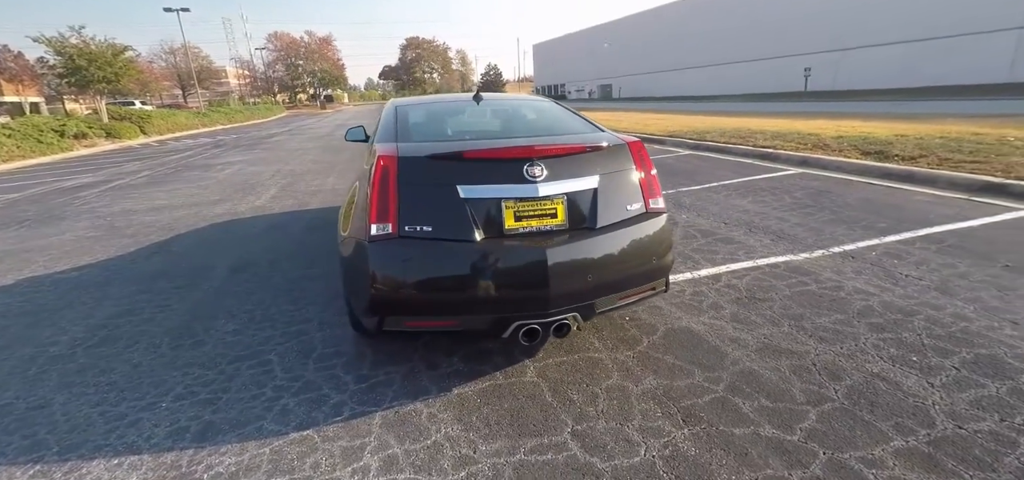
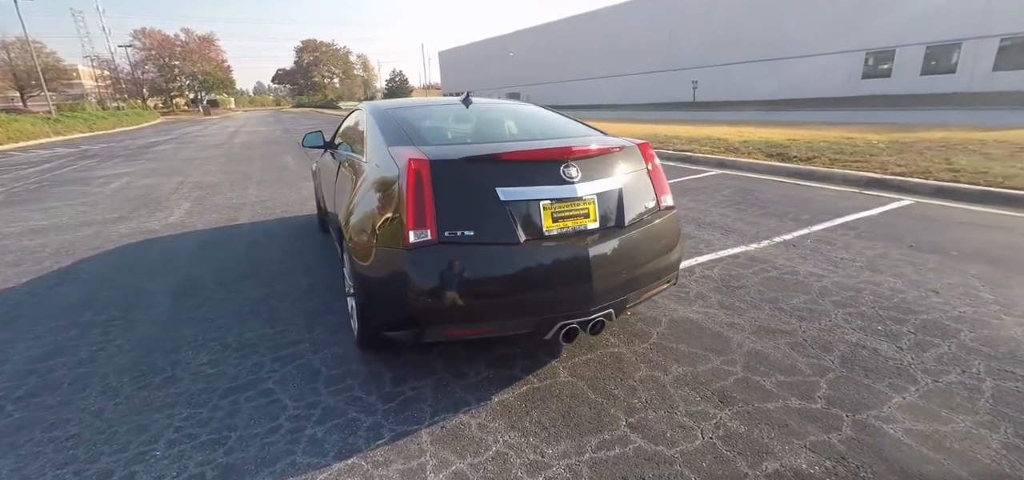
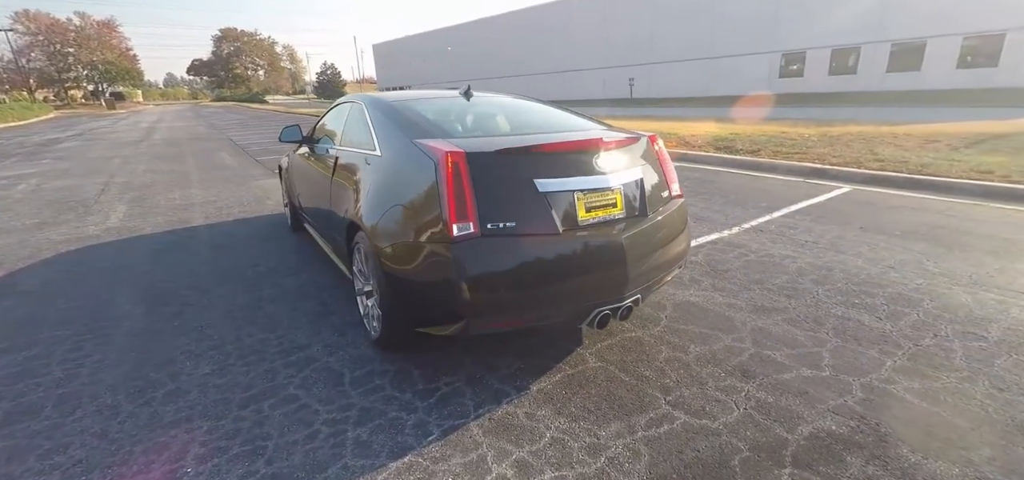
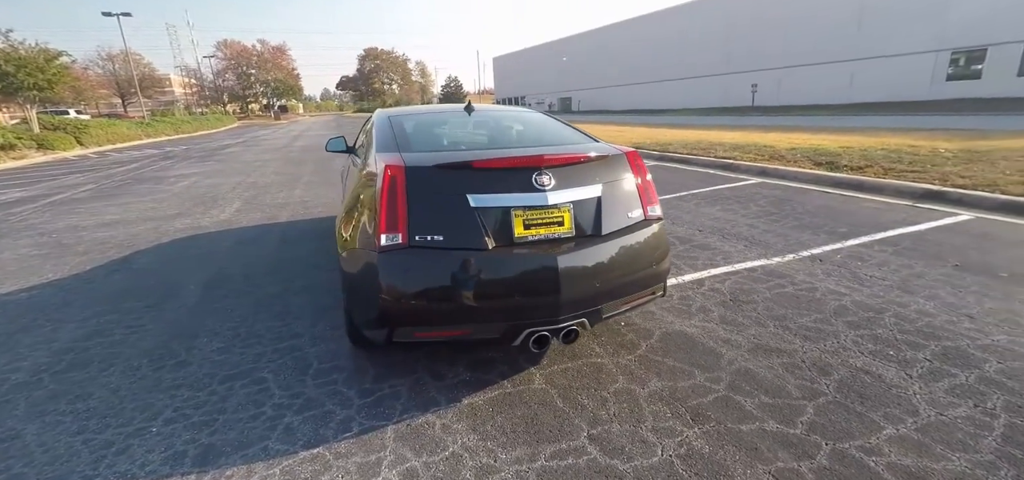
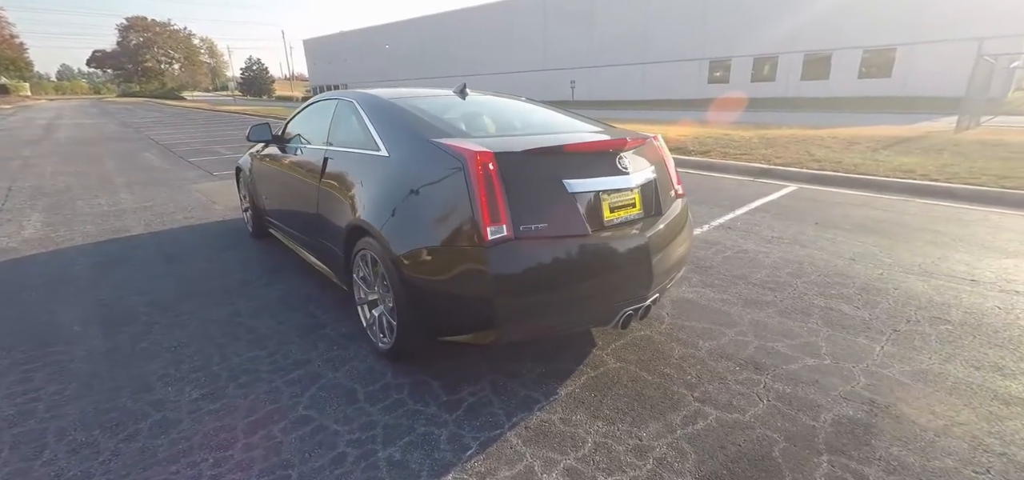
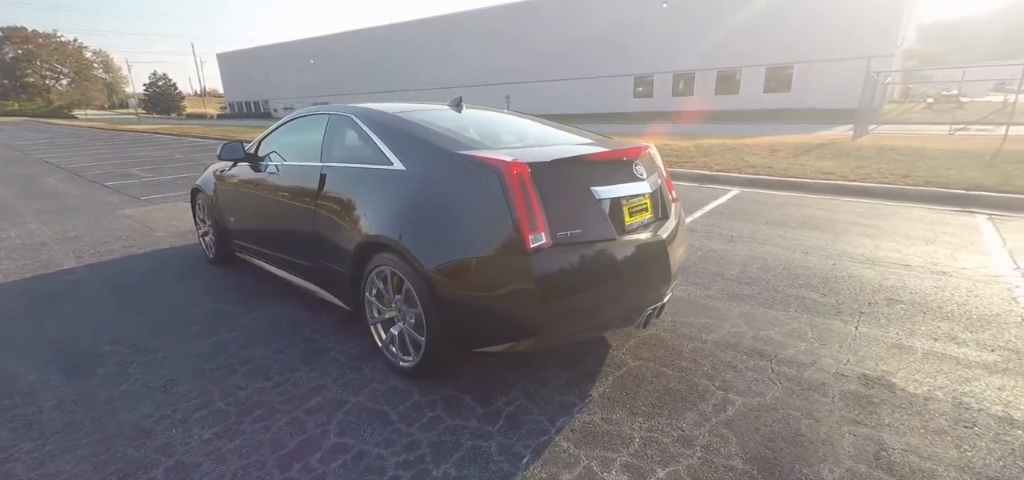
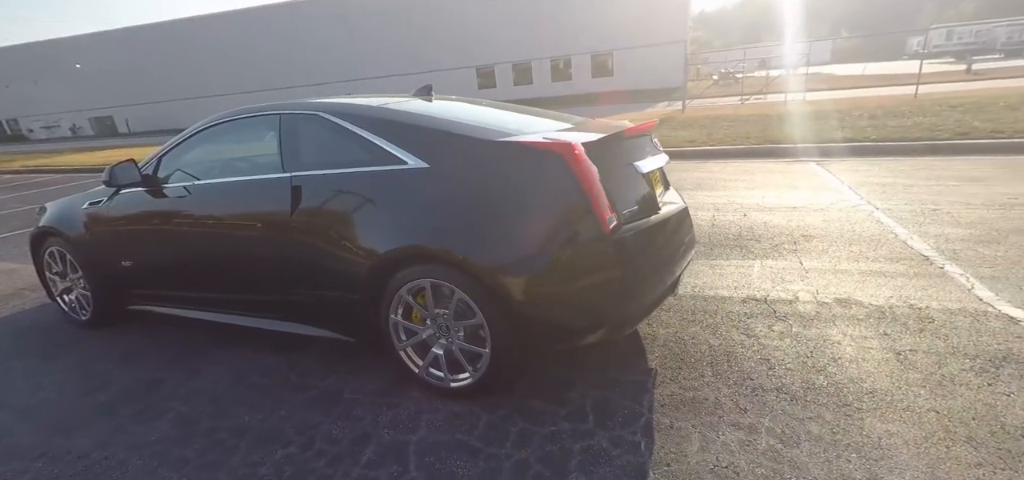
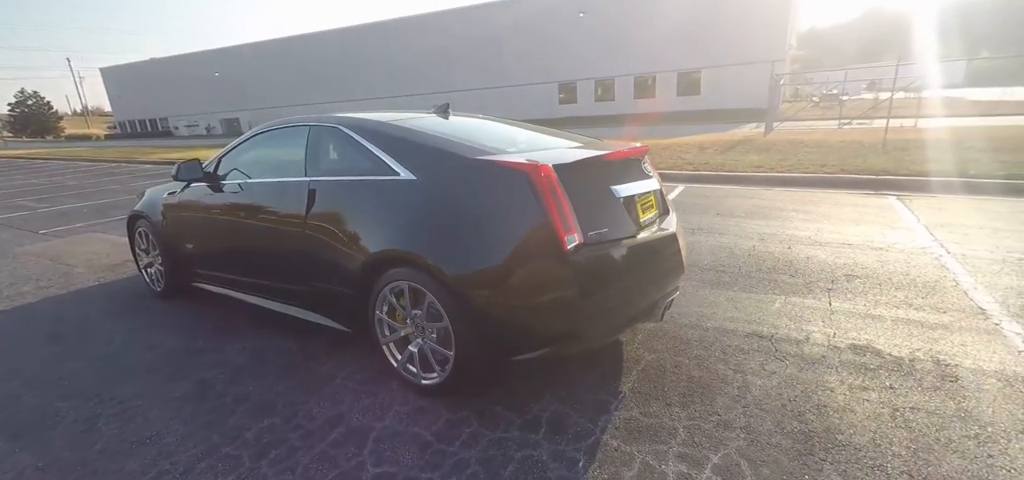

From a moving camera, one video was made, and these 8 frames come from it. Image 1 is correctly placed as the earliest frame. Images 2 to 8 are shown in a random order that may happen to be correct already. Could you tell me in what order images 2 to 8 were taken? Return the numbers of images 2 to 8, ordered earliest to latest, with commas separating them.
4, 2, 3, 5, 6, 8, 7
